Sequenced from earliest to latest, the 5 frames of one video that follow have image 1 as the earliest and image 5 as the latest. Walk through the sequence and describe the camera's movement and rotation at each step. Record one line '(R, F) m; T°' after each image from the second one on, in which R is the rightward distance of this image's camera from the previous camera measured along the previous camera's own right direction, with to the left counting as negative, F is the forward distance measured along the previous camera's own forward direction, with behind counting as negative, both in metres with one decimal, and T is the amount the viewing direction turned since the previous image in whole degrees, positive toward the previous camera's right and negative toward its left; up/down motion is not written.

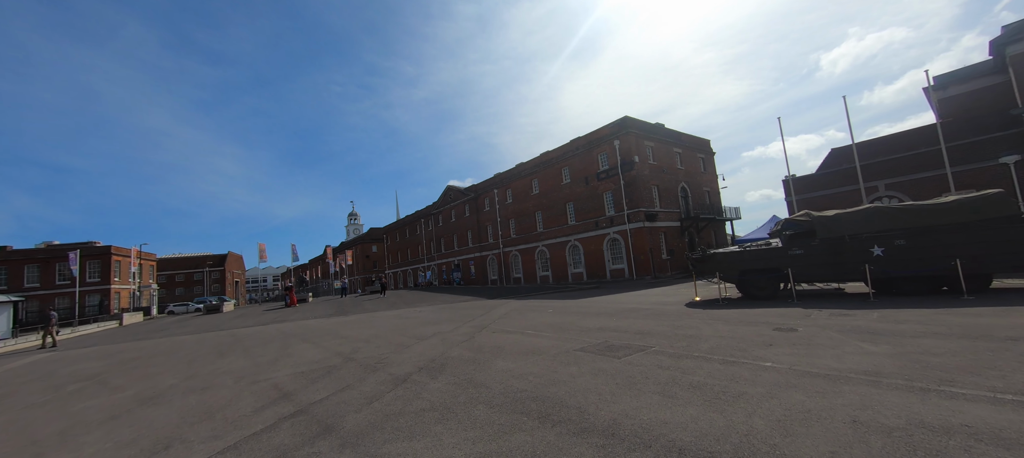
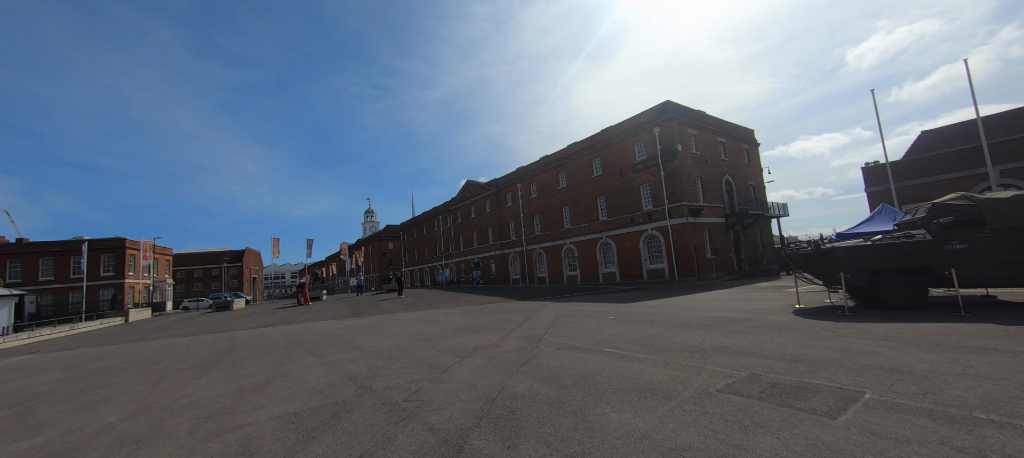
(-1.2, +2.6) m; -2°
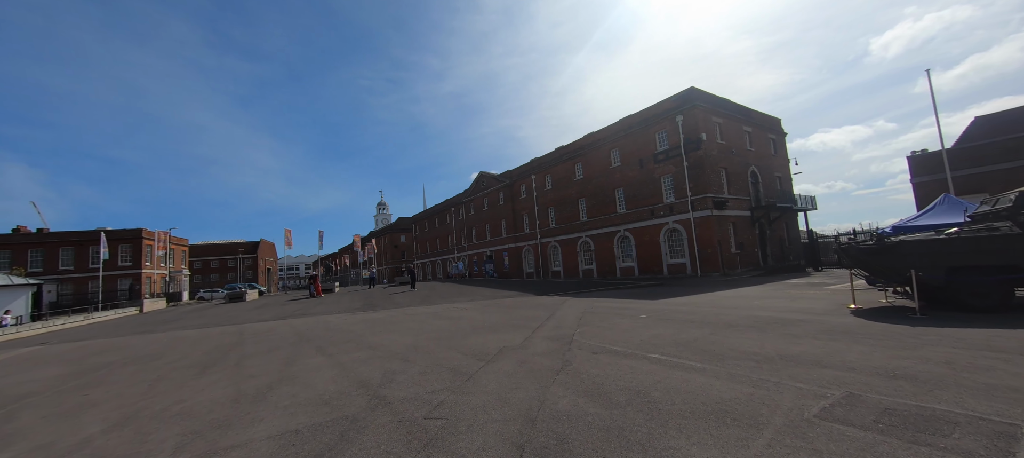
(-0.4, +0.9) m; -2°
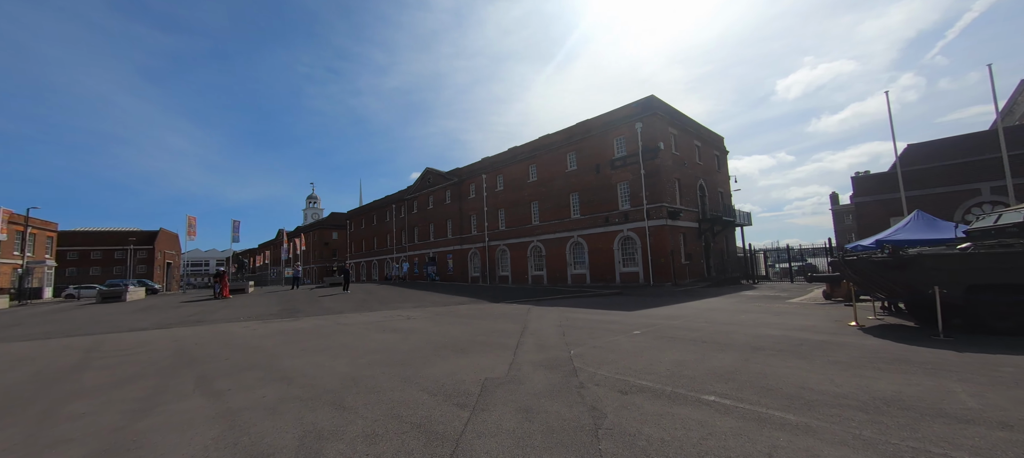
(-0.8, +2.2) m; +9°
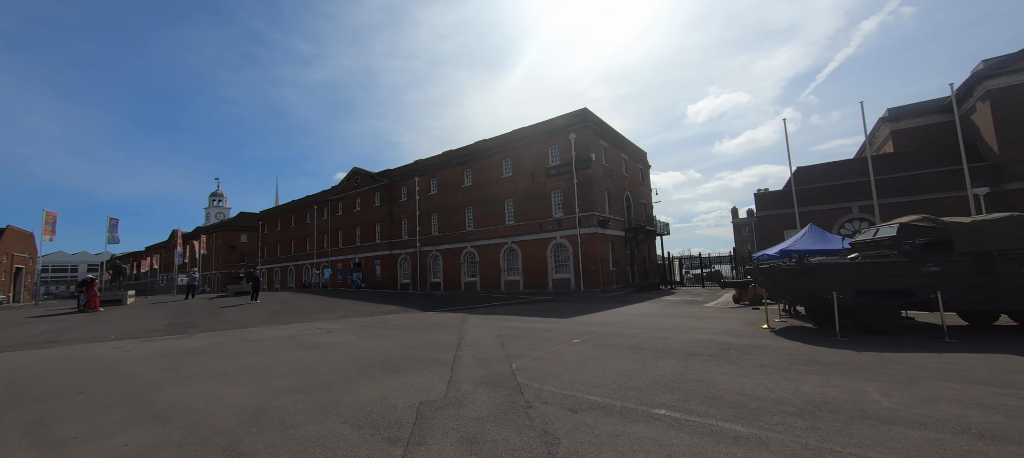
(-0.1, +0.5) m; +10°
